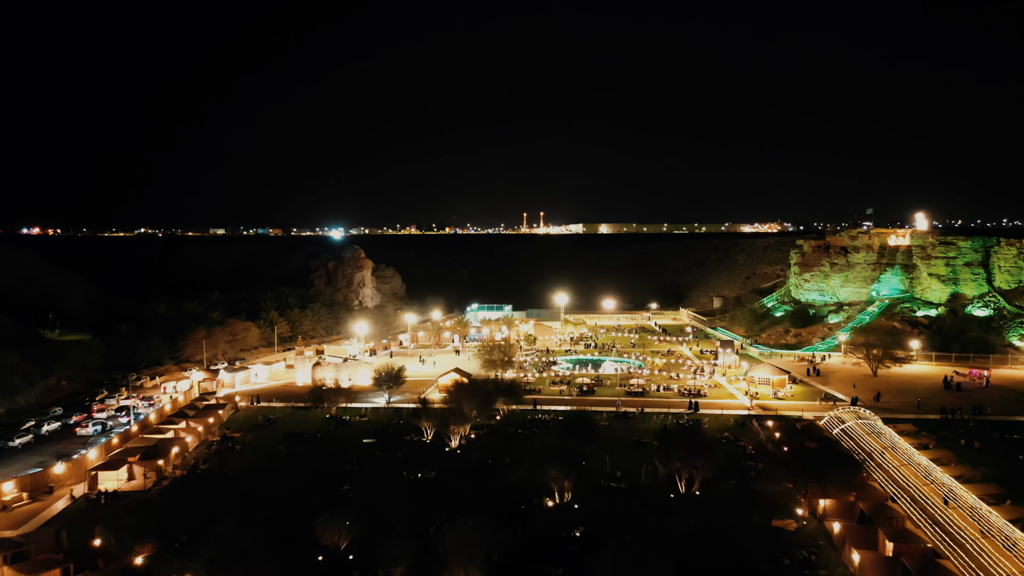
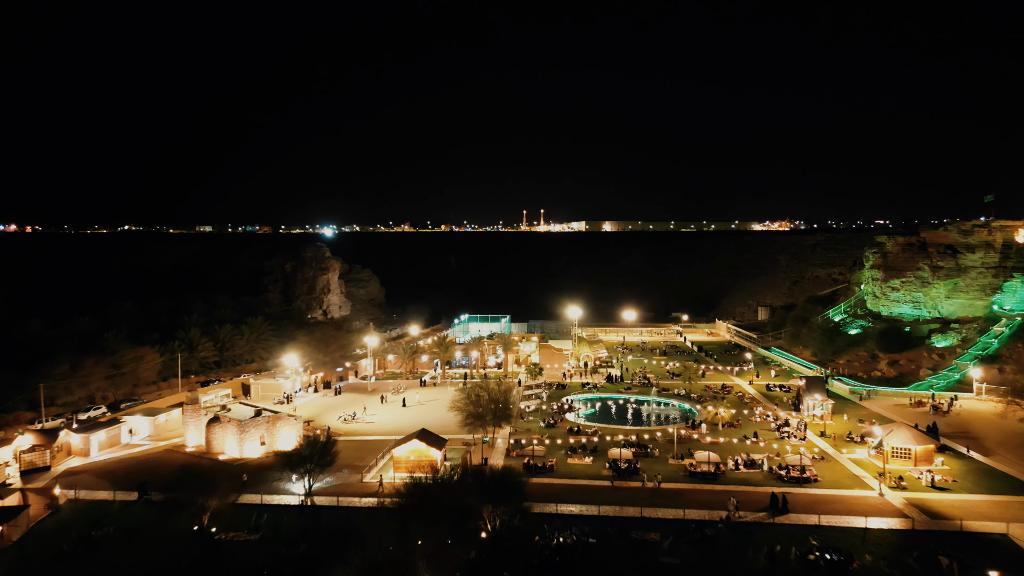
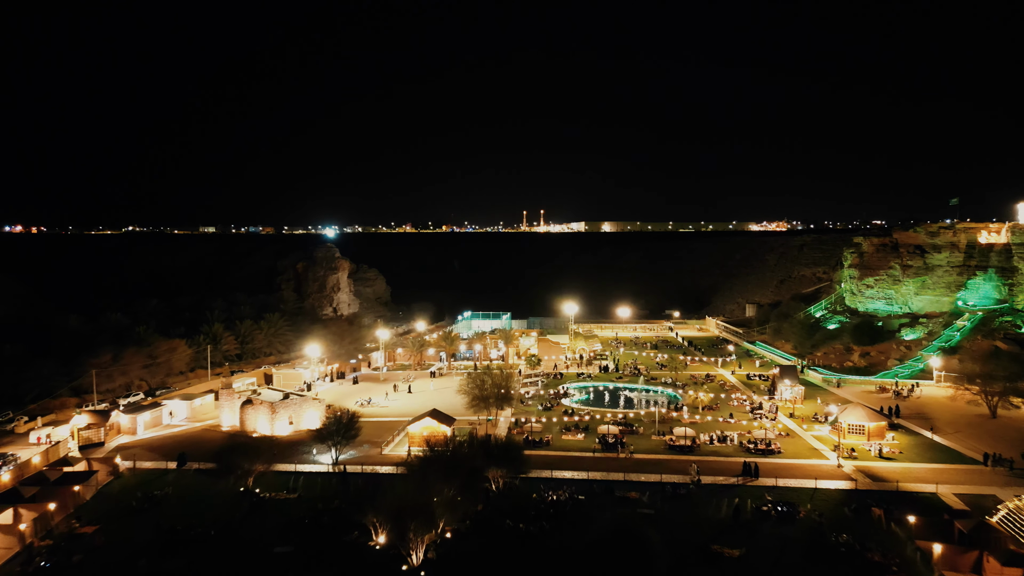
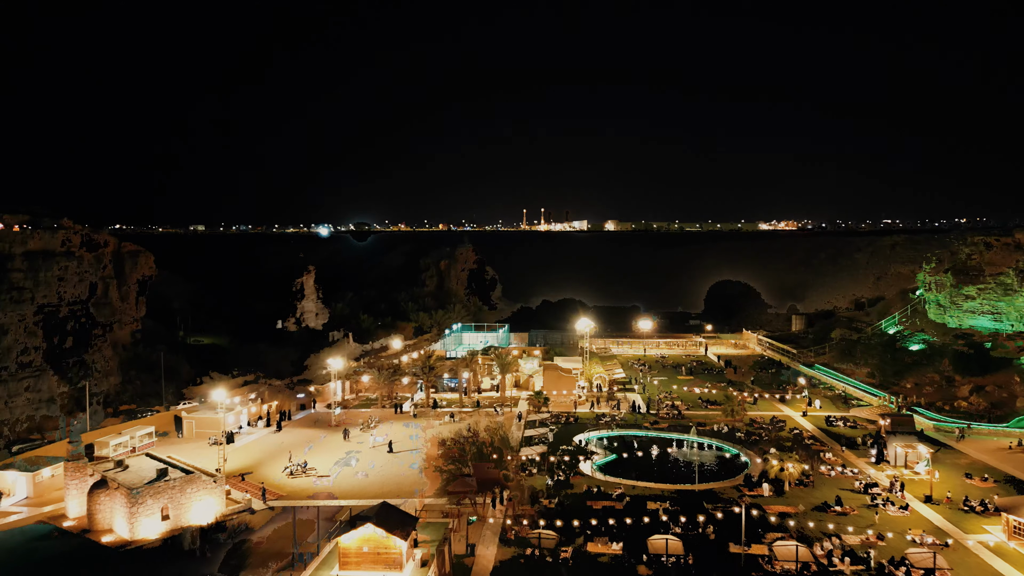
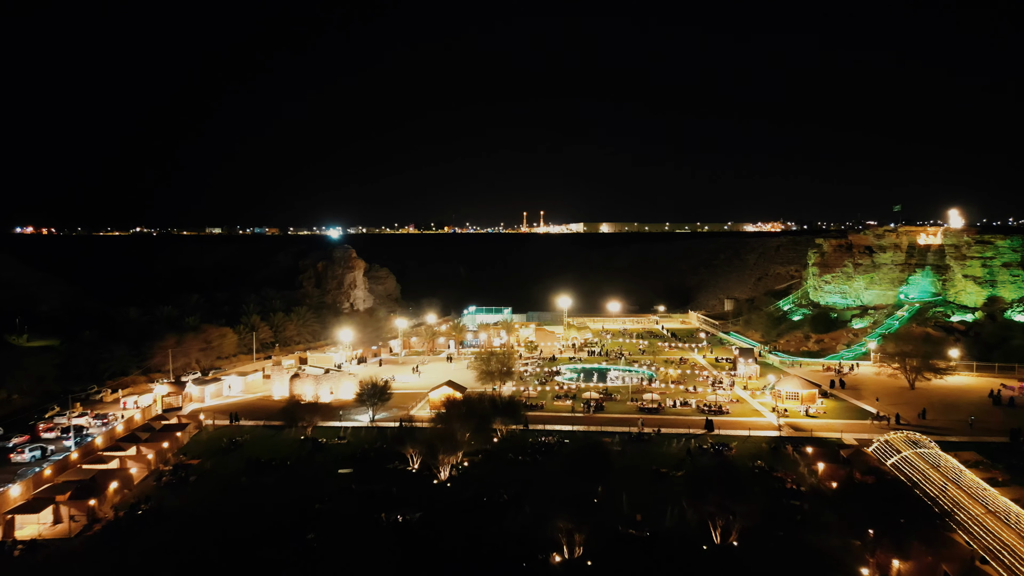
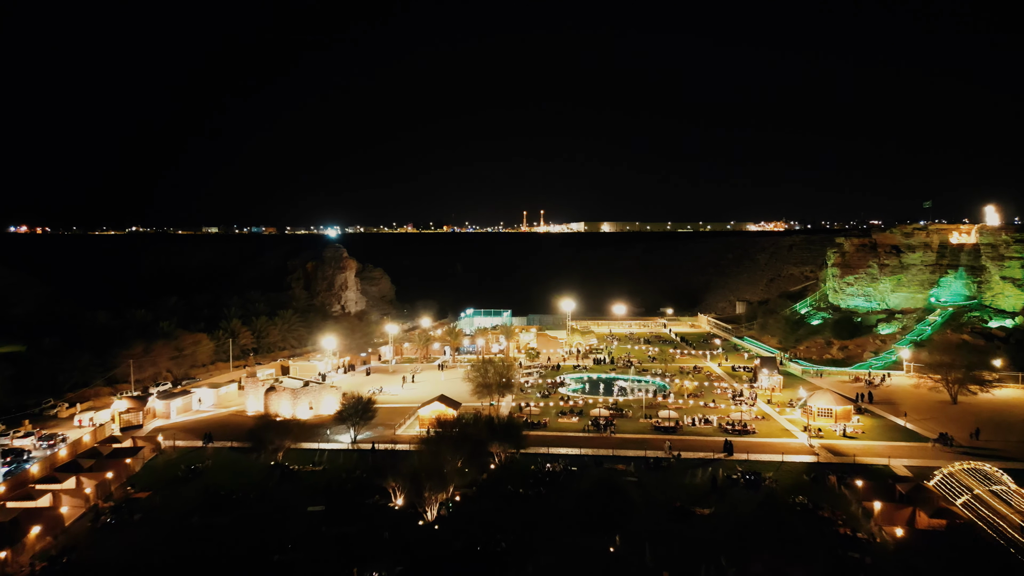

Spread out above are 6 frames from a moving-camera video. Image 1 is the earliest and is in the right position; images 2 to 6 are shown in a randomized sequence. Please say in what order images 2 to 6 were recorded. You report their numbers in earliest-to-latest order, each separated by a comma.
5, 6, 3, 2, 4
